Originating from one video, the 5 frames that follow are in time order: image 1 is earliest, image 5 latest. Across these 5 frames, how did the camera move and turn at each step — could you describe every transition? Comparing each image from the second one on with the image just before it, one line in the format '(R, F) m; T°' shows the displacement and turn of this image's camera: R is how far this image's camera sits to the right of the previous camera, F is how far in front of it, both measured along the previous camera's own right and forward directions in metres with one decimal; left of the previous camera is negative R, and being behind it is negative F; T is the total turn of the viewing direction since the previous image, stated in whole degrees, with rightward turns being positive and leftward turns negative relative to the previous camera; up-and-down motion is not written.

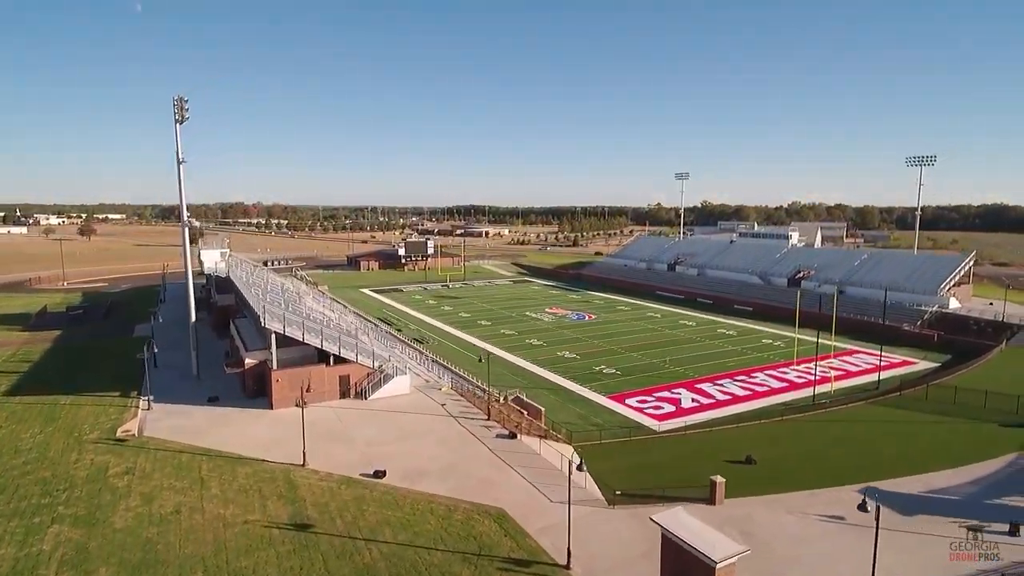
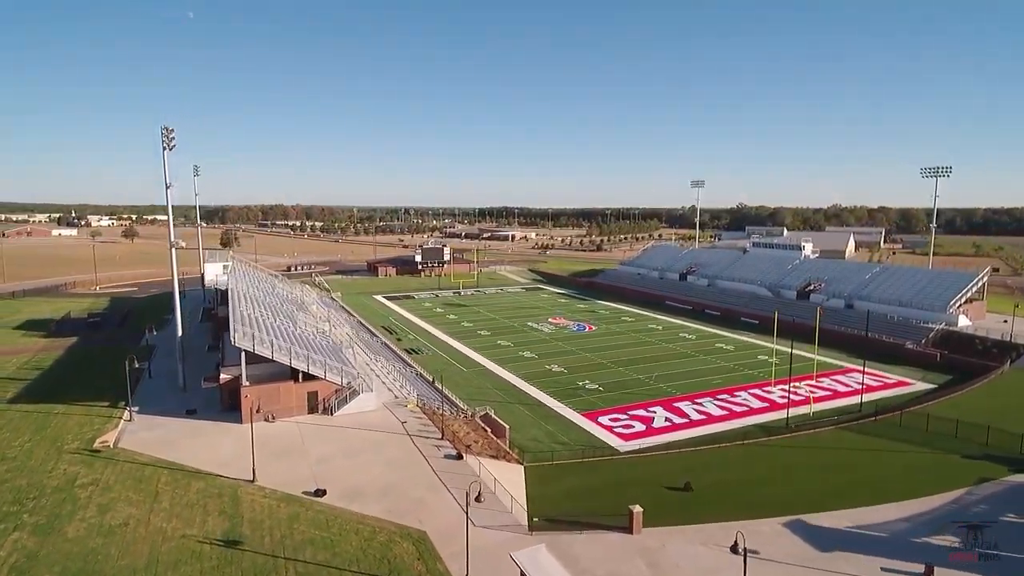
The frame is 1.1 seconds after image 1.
(+2.6, -0.5) m; -4°
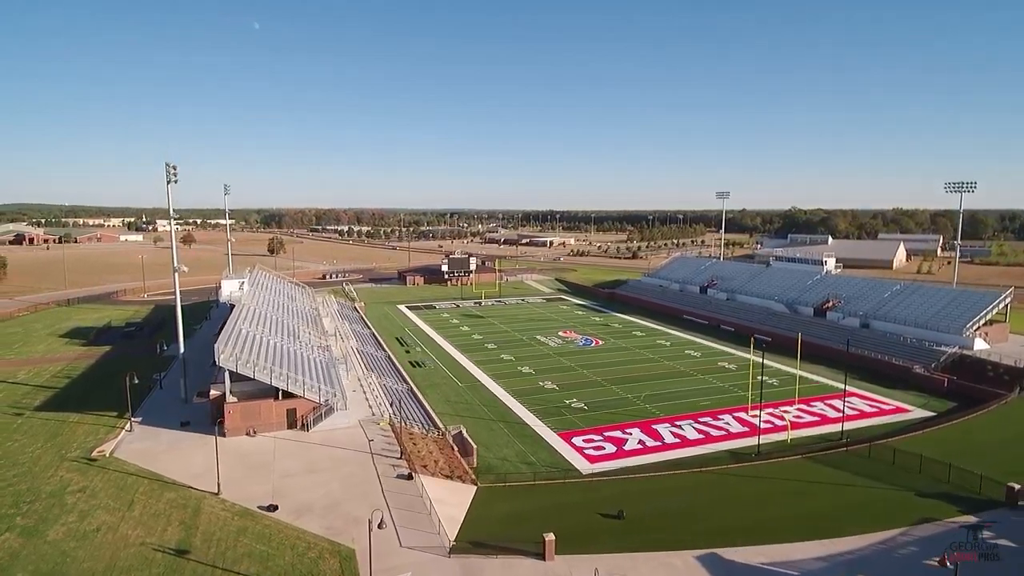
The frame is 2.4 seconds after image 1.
(+3.2, -0.9) m; -5°
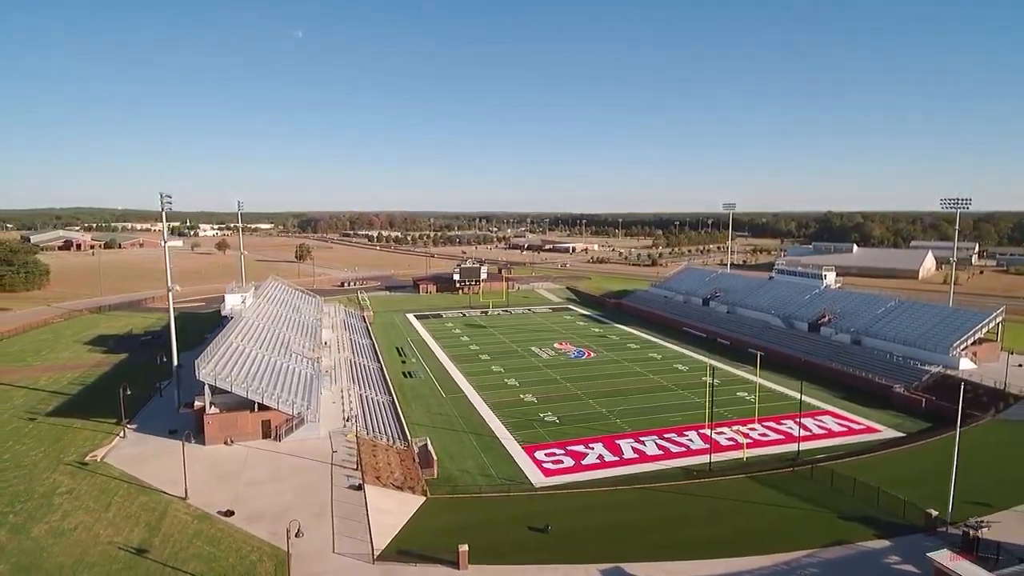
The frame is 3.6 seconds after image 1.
(+3.2, -1.3) m; -4°
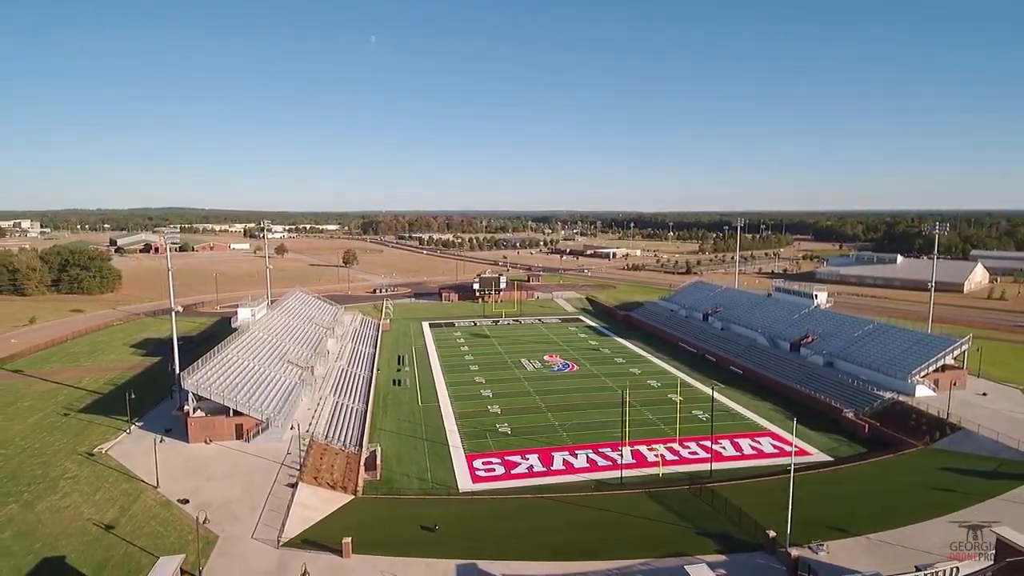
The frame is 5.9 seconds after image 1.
(+6.2, -3.0) m; -7°
